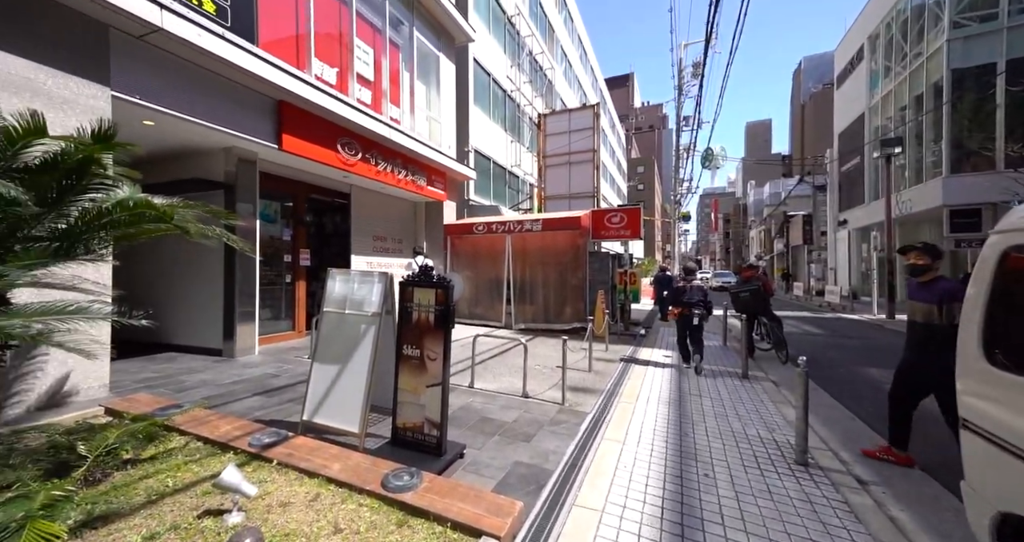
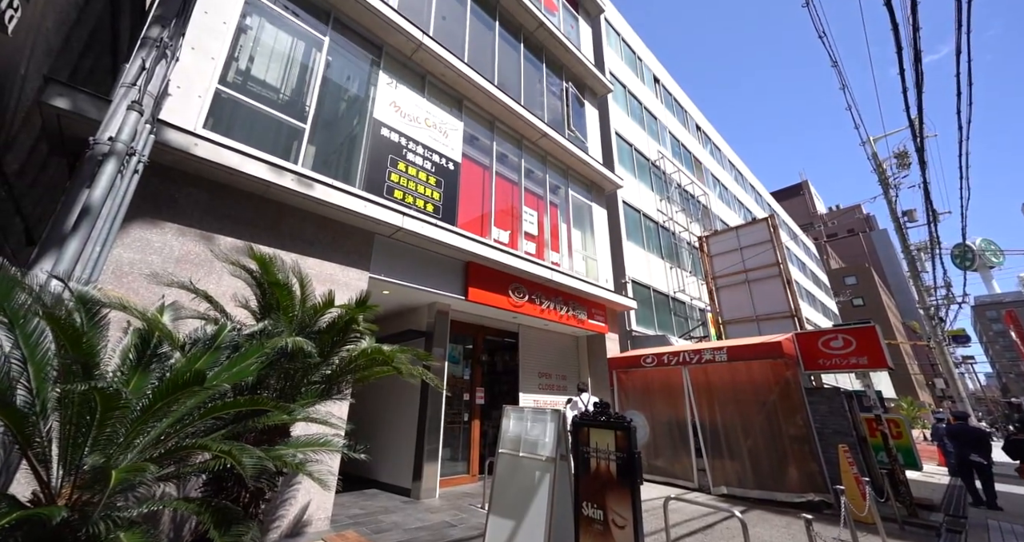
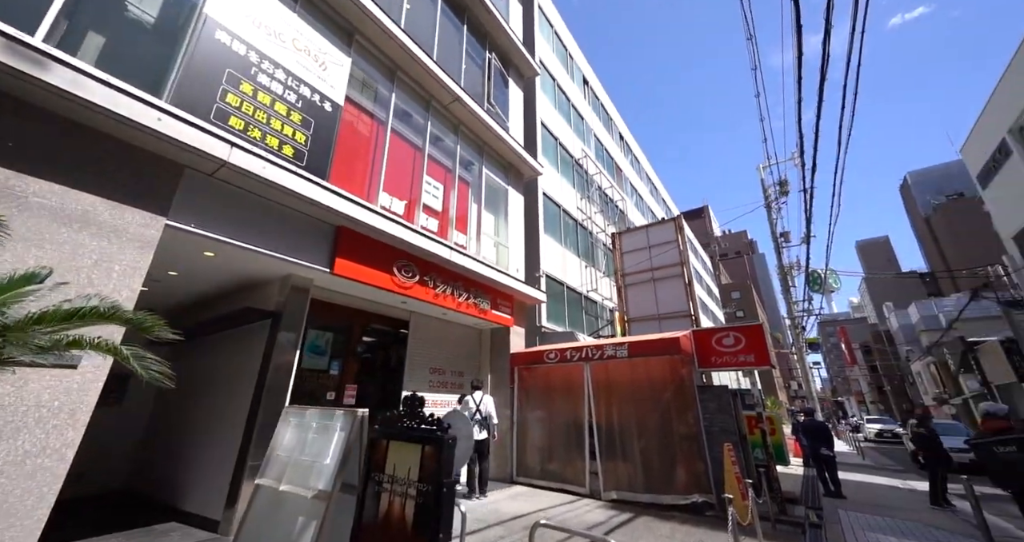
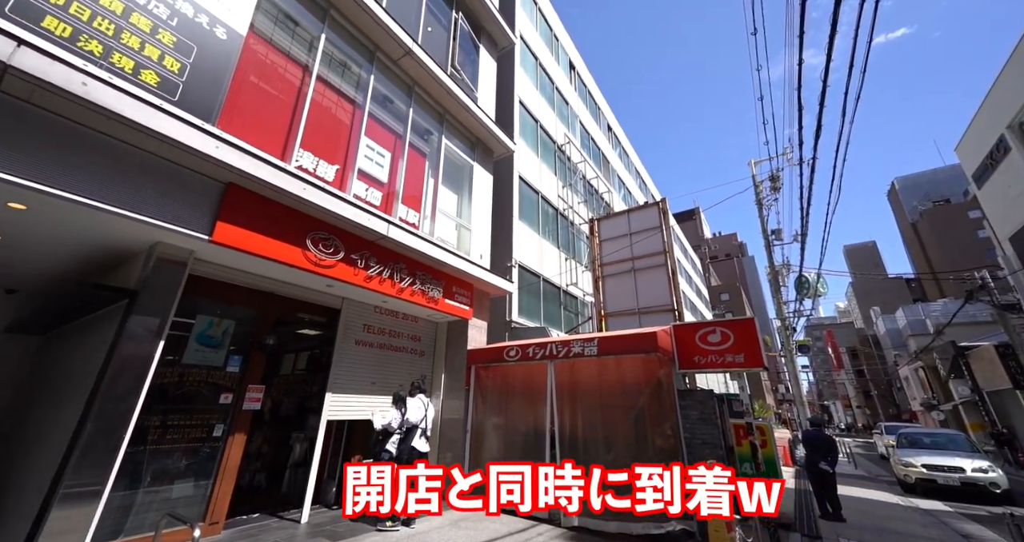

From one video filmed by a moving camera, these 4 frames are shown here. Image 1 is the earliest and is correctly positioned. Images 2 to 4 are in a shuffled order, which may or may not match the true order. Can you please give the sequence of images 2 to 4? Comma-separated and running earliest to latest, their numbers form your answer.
2, 3, 4
